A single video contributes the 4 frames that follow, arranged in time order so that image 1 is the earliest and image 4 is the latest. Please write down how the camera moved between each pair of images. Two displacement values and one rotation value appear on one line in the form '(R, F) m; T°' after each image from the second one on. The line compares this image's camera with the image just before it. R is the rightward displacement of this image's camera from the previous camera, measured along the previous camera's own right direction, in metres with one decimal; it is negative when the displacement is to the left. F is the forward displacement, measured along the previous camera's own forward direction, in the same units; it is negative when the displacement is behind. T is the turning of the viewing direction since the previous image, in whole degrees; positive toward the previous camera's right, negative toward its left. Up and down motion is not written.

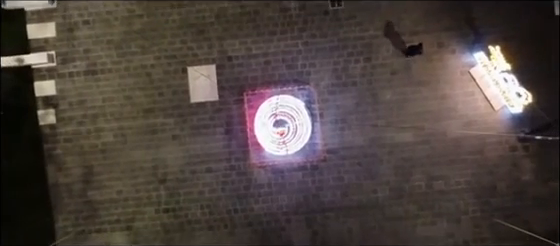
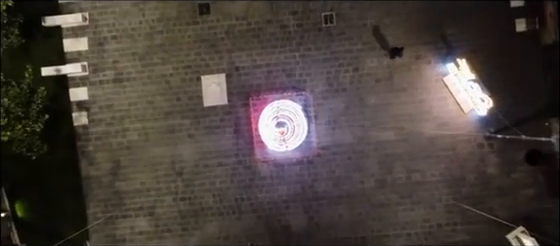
(0.0, -1.8) m; 0°
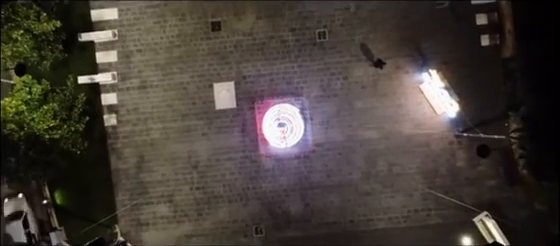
(0.0, -2.2) m; 0°
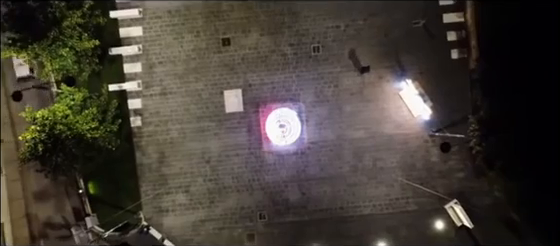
(0.0, -2.6) m; 0°
